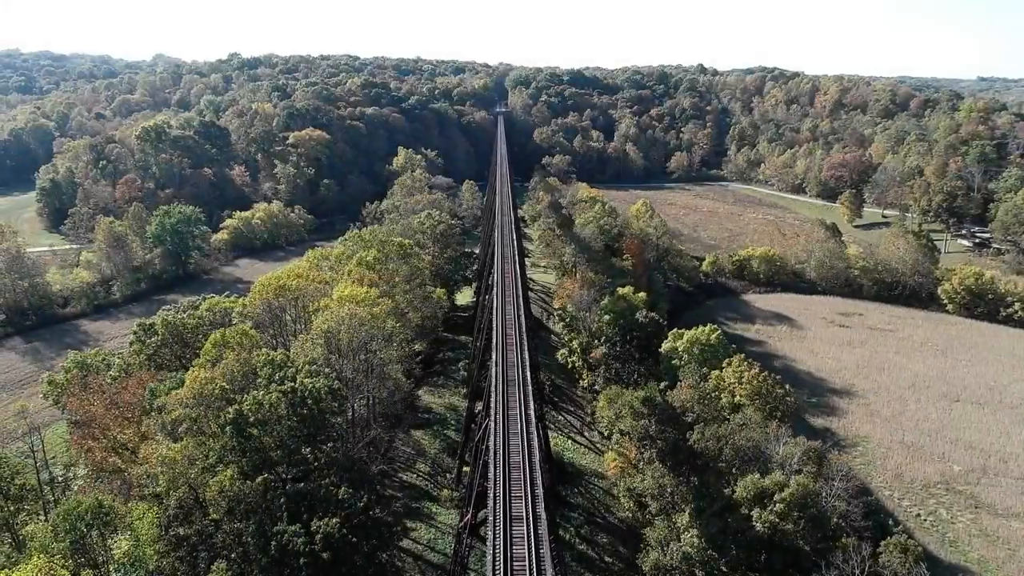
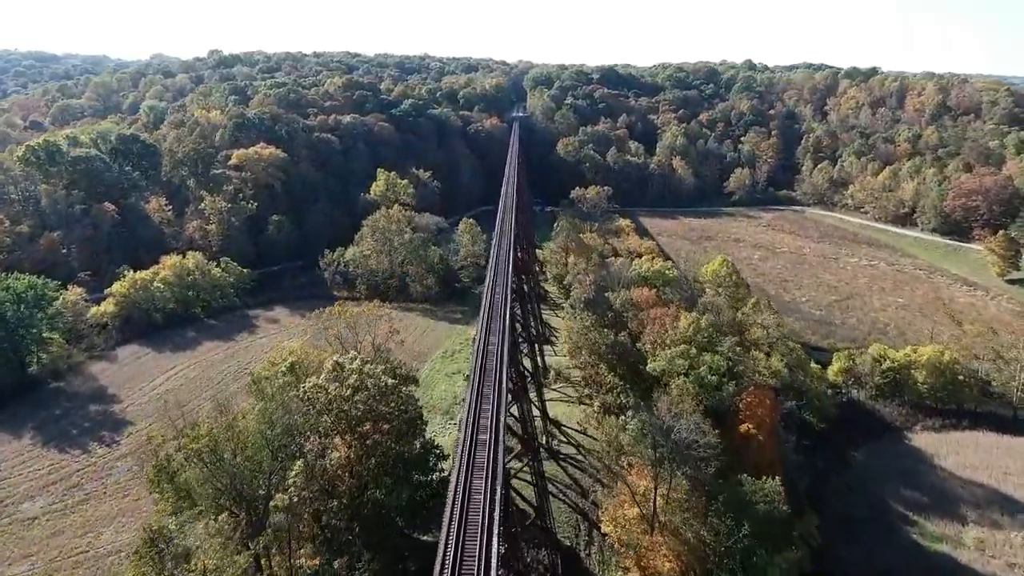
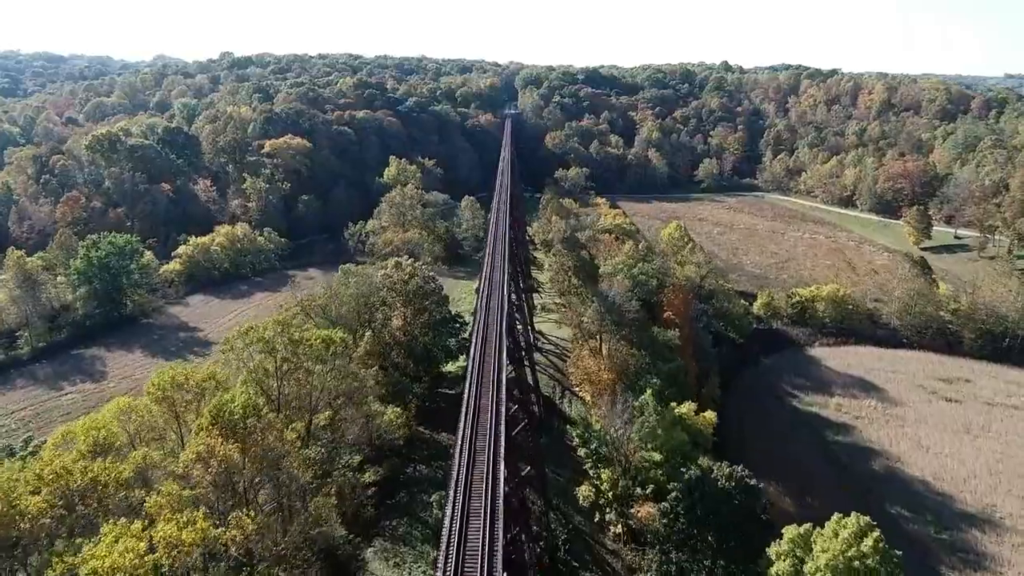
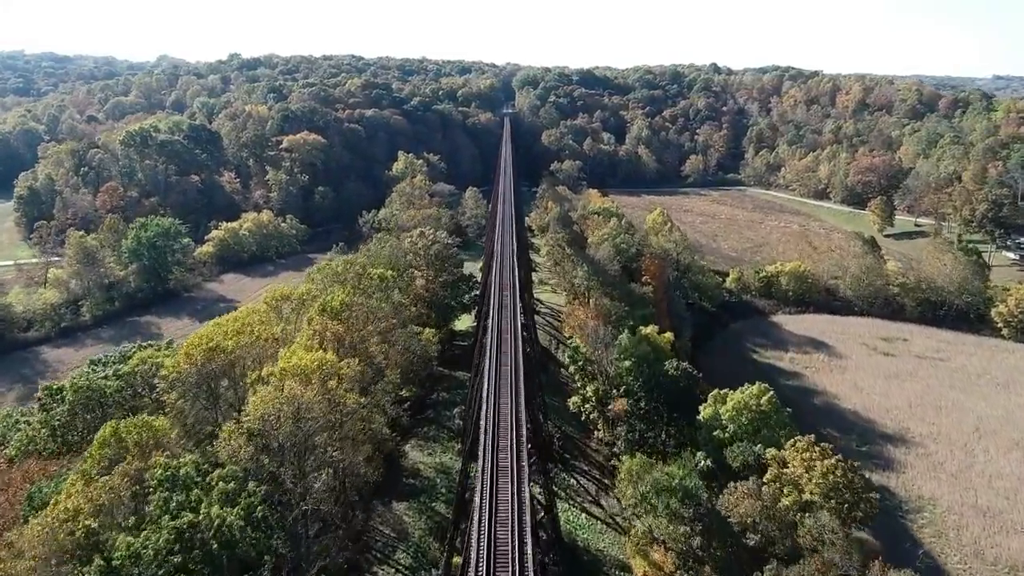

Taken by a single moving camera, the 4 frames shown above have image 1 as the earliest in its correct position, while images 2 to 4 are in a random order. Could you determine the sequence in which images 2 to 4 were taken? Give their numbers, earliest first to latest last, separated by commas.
4, 3, 2
